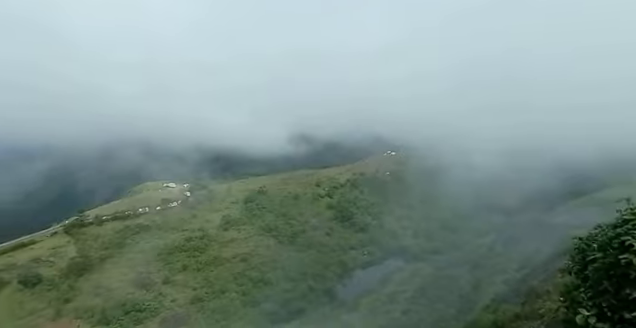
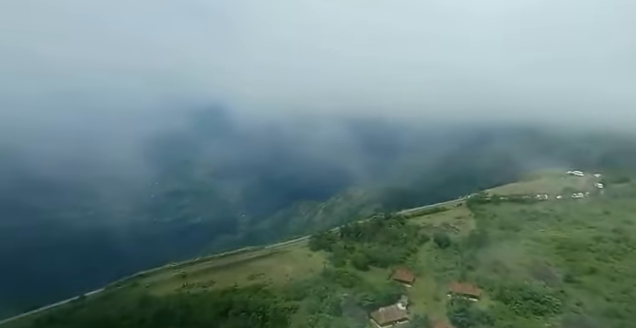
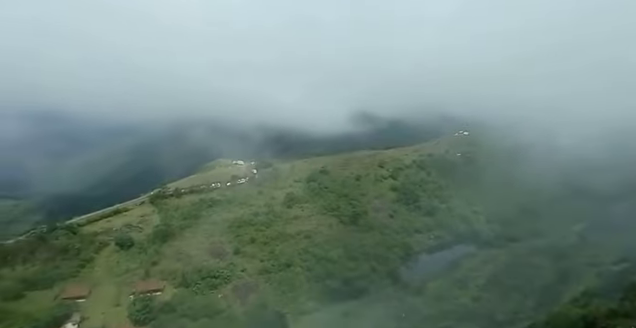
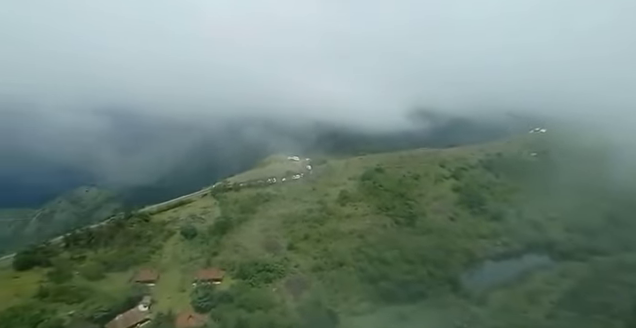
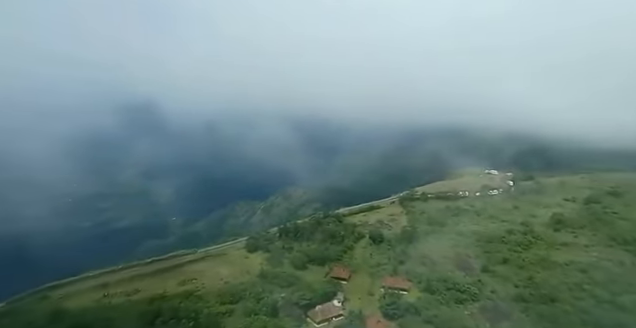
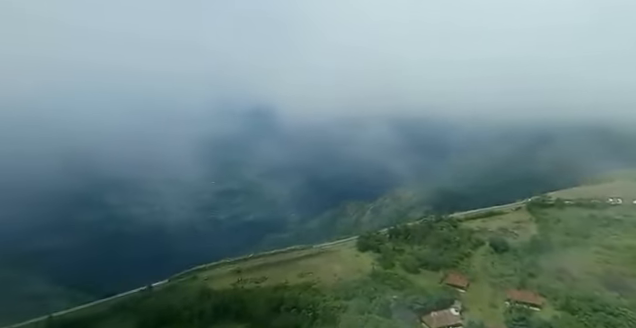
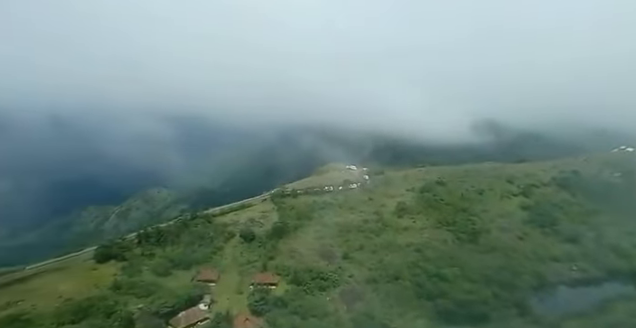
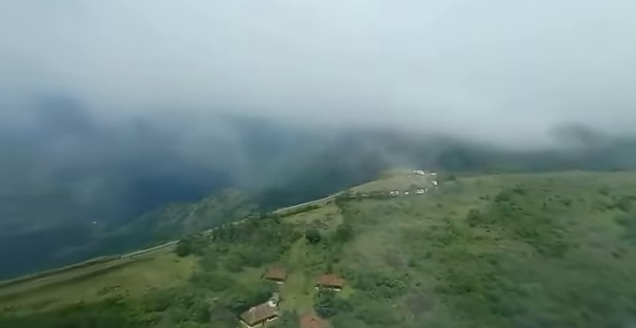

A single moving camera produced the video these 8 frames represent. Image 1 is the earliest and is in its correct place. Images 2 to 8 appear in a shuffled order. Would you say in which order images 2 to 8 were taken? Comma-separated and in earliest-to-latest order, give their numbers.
3, 4, 7, 8, 5, 2, 6
